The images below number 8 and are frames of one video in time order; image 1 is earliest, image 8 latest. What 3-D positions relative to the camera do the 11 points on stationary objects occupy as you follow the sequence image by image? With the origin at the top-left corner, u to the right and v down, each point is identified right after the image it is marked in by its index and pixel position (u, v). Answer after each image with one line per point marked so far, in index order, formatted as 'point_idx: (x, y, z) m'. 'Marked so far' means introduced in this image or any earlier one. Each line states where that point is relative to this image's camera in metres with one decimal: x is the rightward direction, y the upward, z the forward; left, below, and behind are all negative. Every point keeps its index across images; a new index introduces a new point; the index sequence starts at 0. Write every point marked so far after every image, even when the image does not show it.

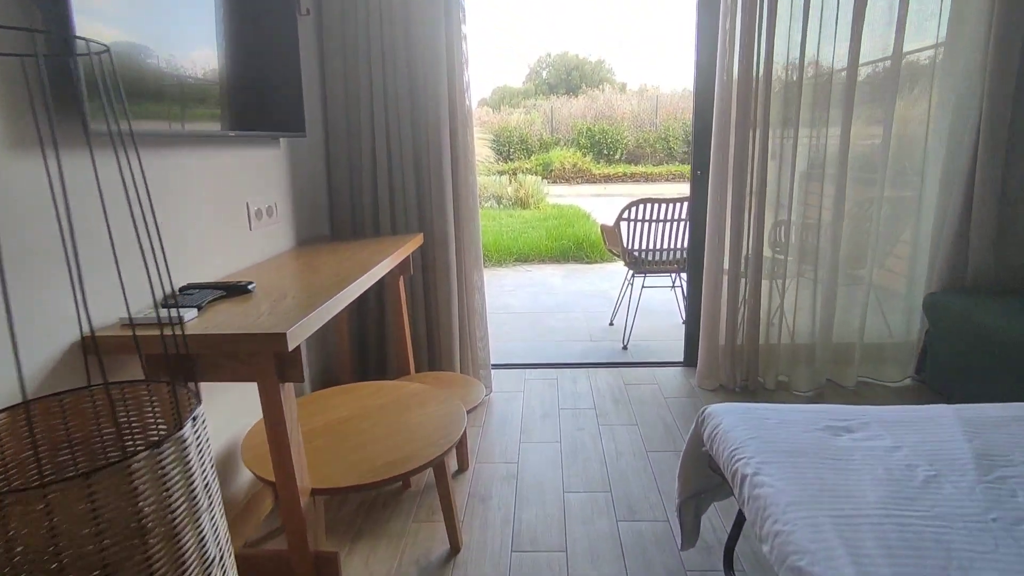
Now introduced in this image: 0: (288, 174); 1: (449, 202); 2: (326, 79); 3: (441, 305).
0: (-0.7, +0.4, +1.9) m
1: (-0.2, +0.3, +2.2) m
2: (-0.7, +0.8, +2.2) m
3: (-0.3, -0.1, +2.2) m
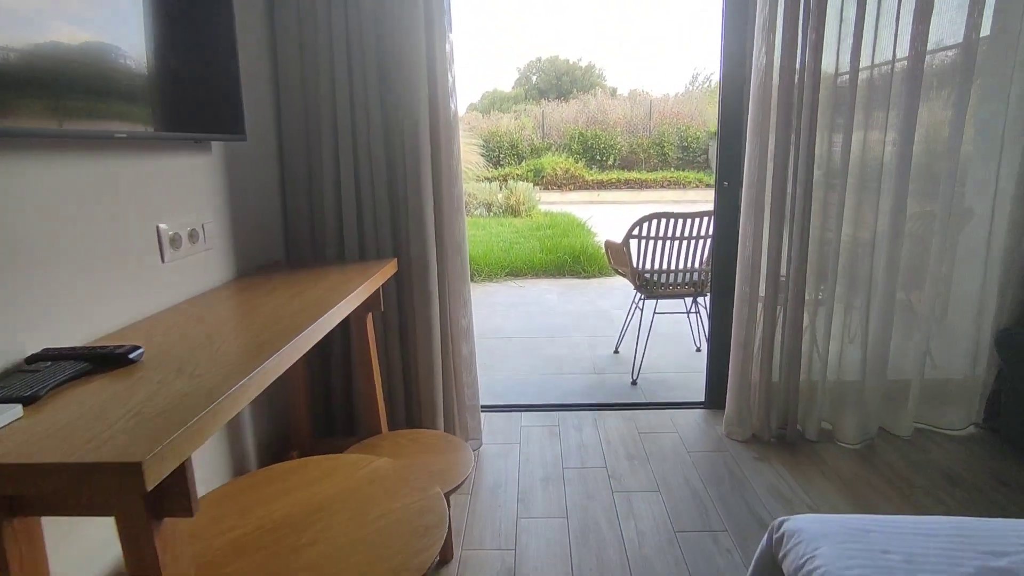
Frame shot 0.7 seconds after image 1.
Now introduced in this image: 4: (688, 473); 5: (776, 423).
0: (-0.7, +0.3, +1.5) m
1: (-0.3, +0.2, +1.8) m
2: (-0.7, +0.6, +1.8) m
3: (-0.3, -0.2, +1.8) m
4: (+0.6, -0.6, +1.9) m
5: (+0.9, -0.5, +2.1) m
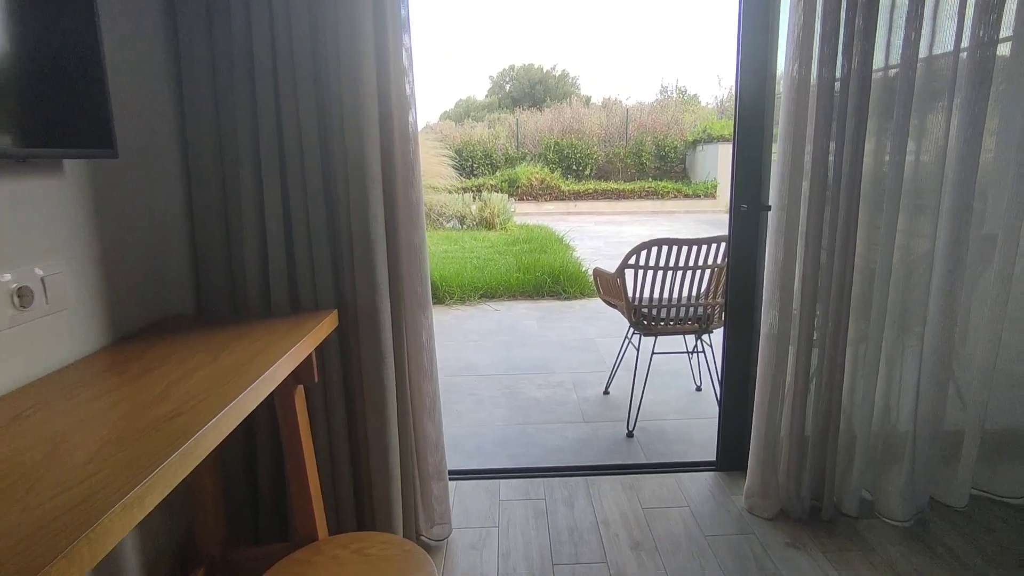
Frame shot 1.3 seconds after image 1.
0: (-0.8, +0.1, +1.1) m
1: (-0.3, +0.1, +1.4) m
2: (-0.8, +0.5, +1.4) m
3: (-0.3, -0.3, +1.4) m
4: (+0.5, -0.7, +1.5) m
5: (+0.9, -0.6, +1.7) m
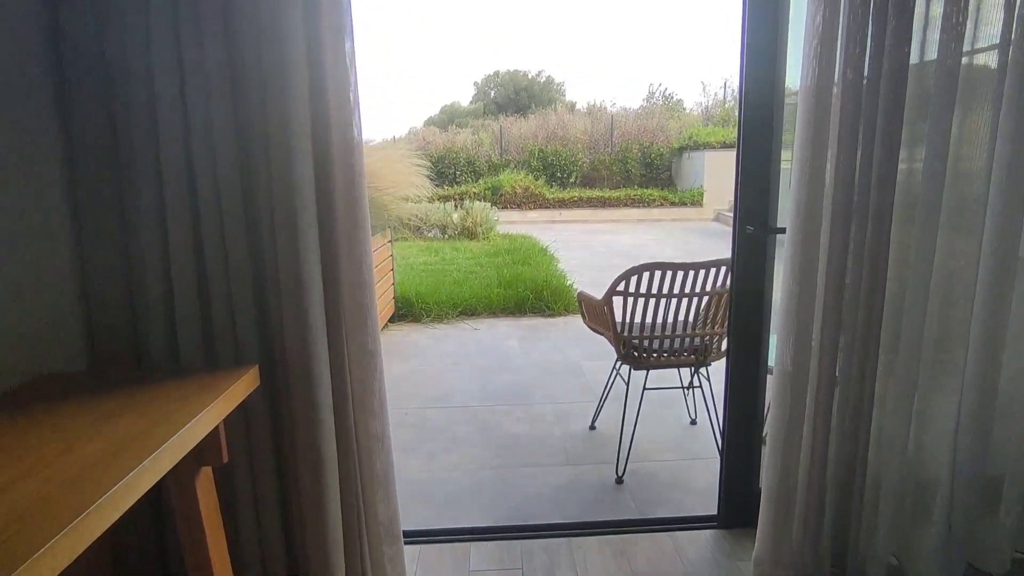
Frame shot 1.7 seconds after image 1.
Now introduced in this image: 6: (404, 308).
0: (-0.9, 0.0, +0.8) m
1: (-0.4, 0.0, +1.1) m
2: (-0.8, +0.4, +1.1) m
3: (-0.4, -0.4, +1.2) m
4: (+0.4, -0.8, +1.3) m
5: (+0.8, -0.7, +1.5) m
6: (-0.8, -0.2, +4.4) m
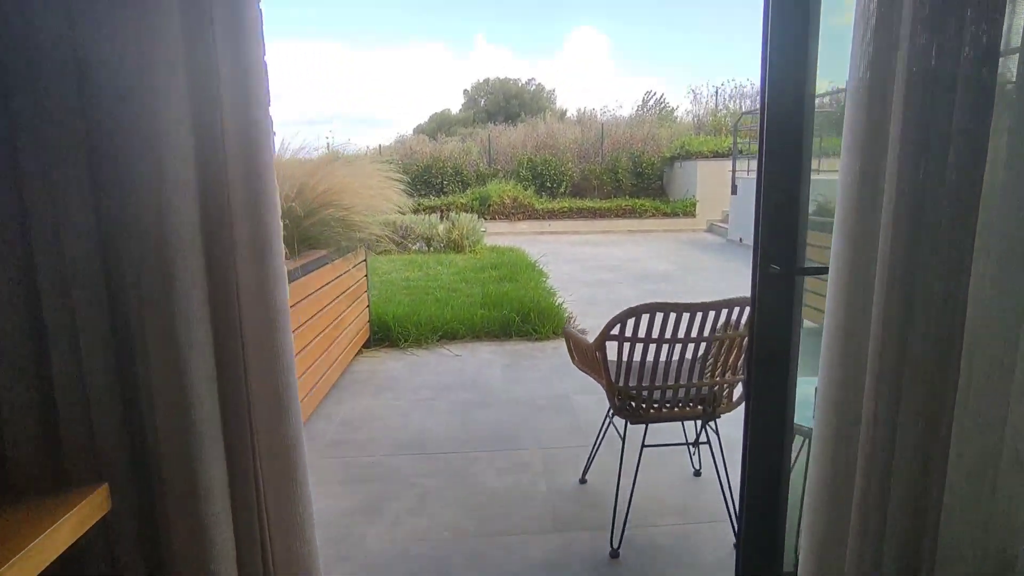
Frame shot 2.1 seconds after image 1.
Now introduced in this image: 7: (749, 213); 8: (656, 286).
0: (-0.9, -0.1, +0.5) m
1: (-0.4, -0.1, +0.8) m
2: (-0.9, +0.3, +0.8) m
3: (-0.5, -0.5, +0.9) m
4: (+0.4, -0.9, +1.0) m
5: (+0.7, -0.8, +1.2) m
6: (-0.9, -0.3, +4.1) m
7: (+3.6, +1.1, +8.9) m
8: (+1.5, 0.0, +6.0) m
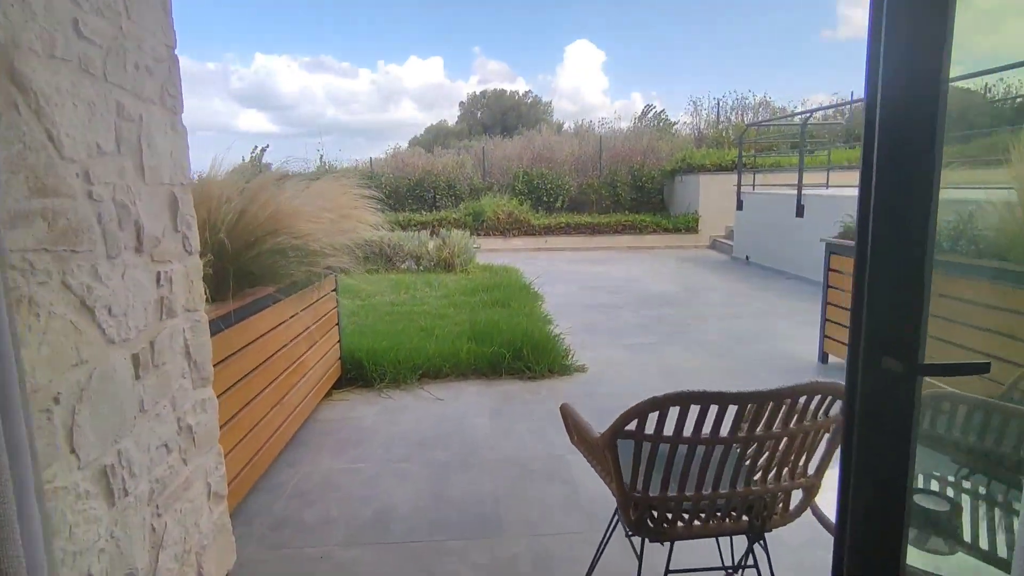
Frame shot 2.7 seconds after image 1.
0: (-1.0, -0.2, +0.1) m
1: (-0.5, -0.3, +0.4) m
2: (-0.9, +0.2, +0.3) m
3: (-0.5, -0.6, +0.4) m
4: (+0.3, -1.0, +0.5) m
5: (+0.7, -0.9, +0.7) m
6: (-1.0, -0.5, +3.7) m
7: (+3.5, +0.9, +8.5) m
8: (+1.4, -0.2, +5.5) m
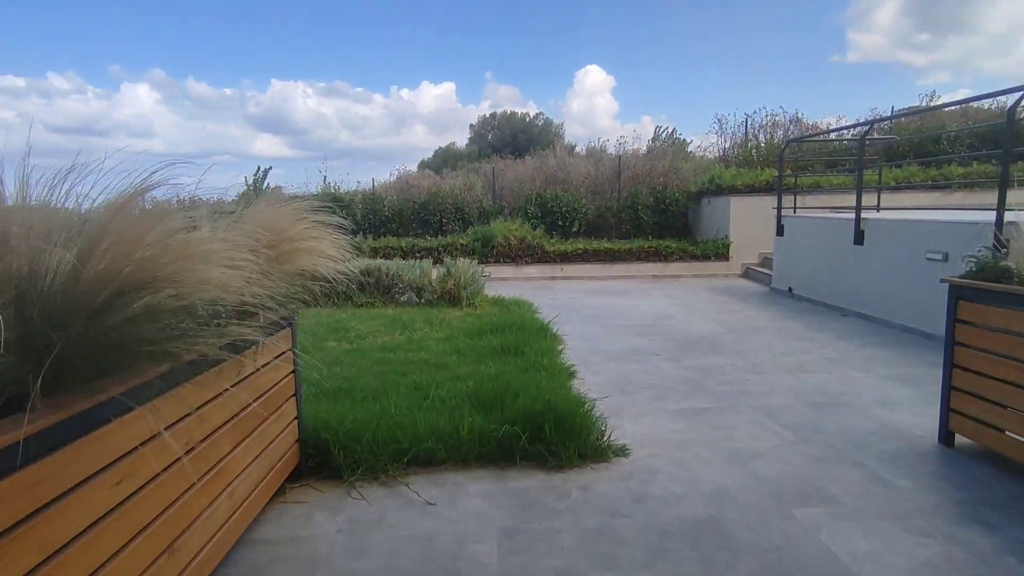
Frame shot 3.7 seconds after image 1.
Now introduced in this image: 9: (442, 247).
0: (-0.9, -0.3, -0.8) m
1: (-0.5, -0.4, -0.5) m
2: (-0.9, 0.0, -0.6) m
3: (-0.5, -0.8, -0.5) m
4: (+0.4, -1.2, -0.5) m
5: (+0.7, -1.1, -0.3) m
6: (-0.9, -0.8, +2.7) m
7: (+3.7, +0.4, +7.5) m
8: (+1.5, -0.5, +4.6) m
9: (-1.2, +0.7, +9.9) m
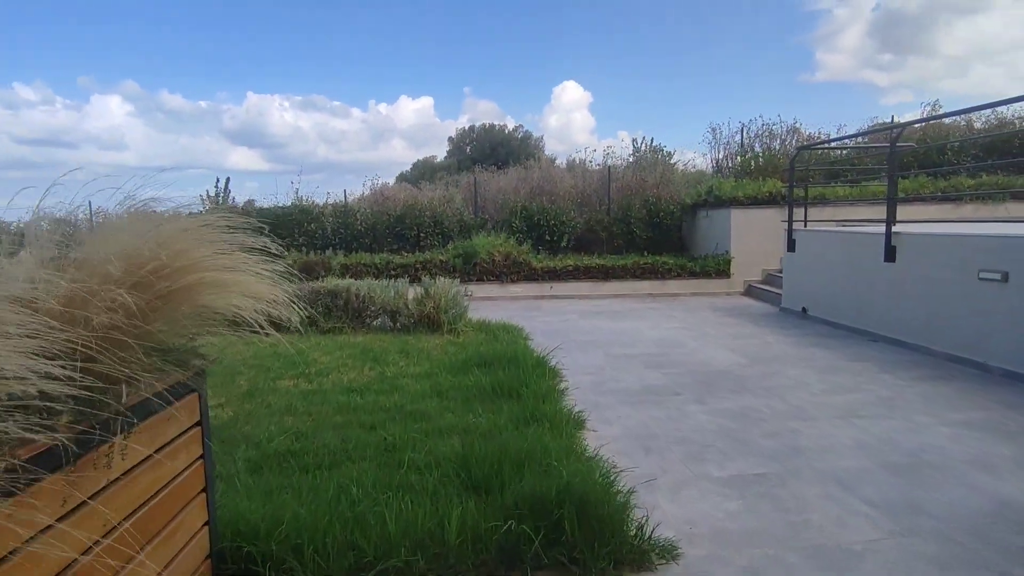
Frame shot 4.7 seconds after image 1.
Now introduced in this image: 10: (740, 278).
0: (-0.8, -0.4, -1.7) m
1: (-0.3, -0.5, -1.4) m
2: (-0.8, 0.0, -1.4) m
3: (-0.3, -0.8, -1.4) m
4: (+0.5, -1.2, -1.3) m
5: (+0.8, -1.2, -1.0) m
6: (-0.9, -0.9, +1.9) m
7: (+3.5, +0.2, +6.9) m
8: (+1.5, -0.7, +3.8) m
9: (-1.4, +0.4, +9.1) m
10: (+3.4, +0.1, +8.7) m
